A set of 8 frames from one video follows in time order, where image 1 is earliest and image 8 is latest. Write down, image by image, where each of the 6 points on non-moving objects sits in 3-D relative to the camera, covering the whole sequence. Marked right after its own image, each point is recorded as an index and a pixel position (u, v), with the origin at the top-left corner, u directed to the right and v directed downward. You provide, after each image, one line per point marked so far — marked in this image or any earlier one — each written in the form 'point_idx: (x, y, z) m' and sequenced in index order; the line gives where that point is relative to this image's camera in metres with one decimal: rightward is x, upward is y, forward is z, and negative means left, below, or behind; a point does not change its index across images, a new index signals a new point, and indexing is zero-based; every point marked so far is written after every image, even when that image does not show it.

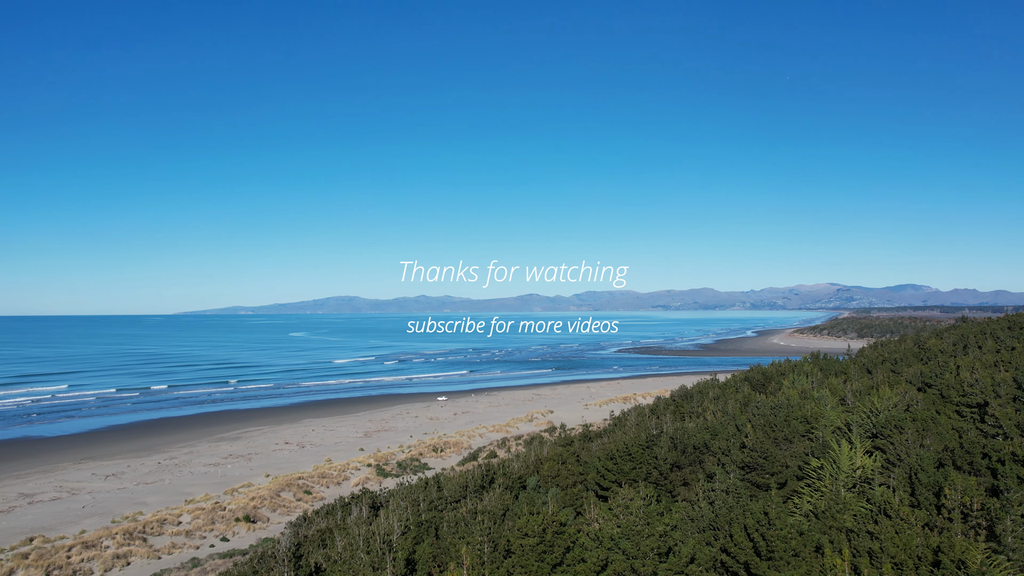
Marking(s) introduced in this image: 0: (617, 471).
0: (+2.3, -3.8, +11.1) m
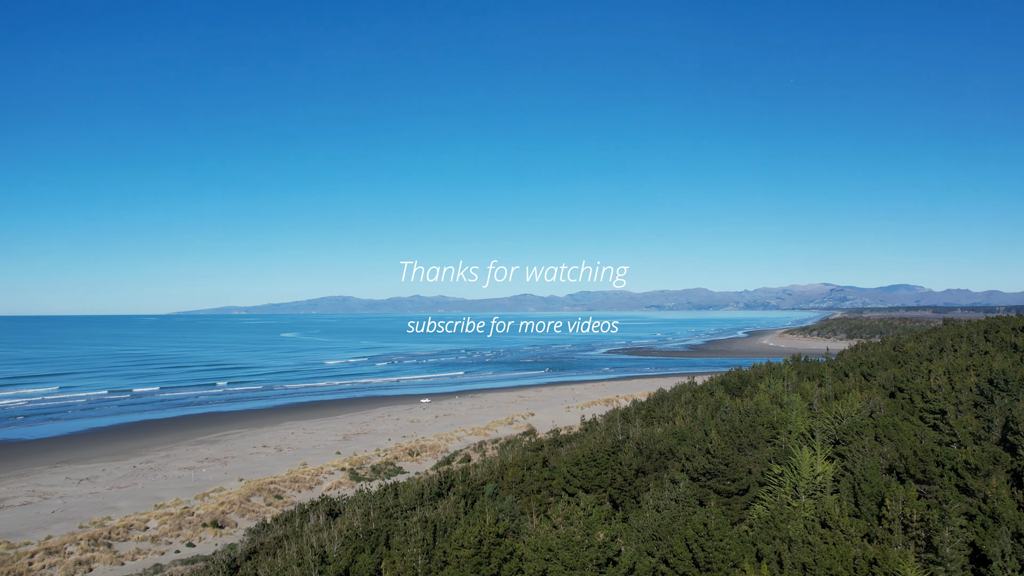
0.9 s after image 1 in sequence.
0: (+1.5, -3.9, +11.1) m
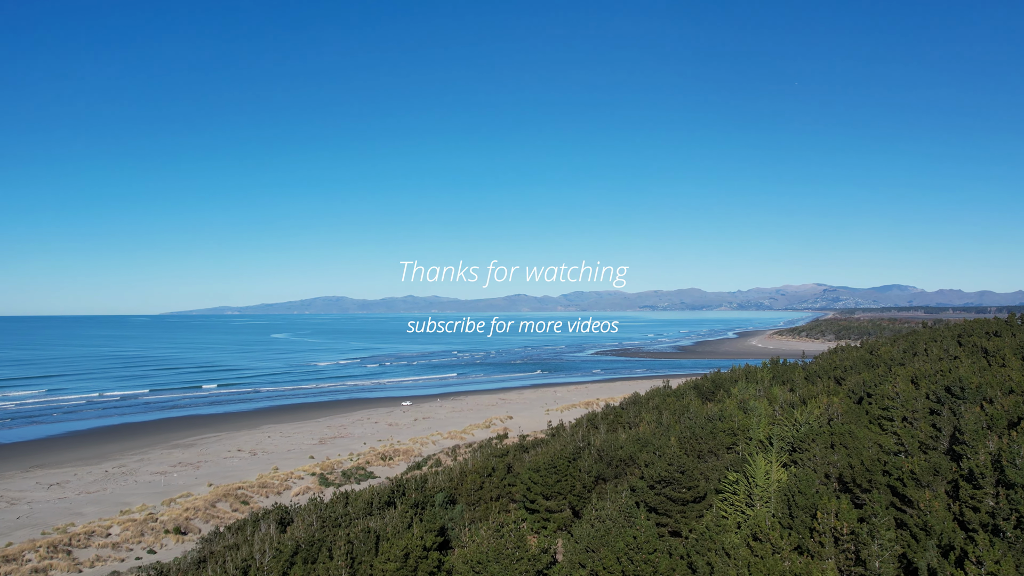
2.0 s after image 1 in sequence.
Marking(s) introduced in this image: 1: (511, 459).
0: (+0.7, -4.1, +11.1) m
1: (0.0, -4.3, +13.4) m
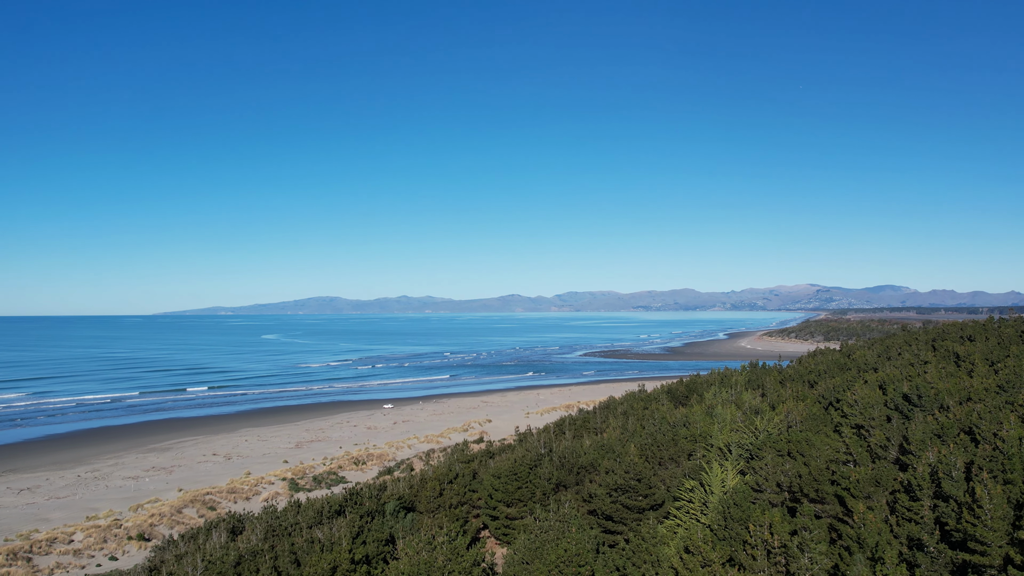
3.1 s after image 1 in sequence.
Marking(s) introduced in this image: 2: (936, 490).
0: (-0.2, -4.2, +11.1) m
1: (-0.9, -4.4, +13.4) m
2: (+5.7, -2.7, +7.1) m
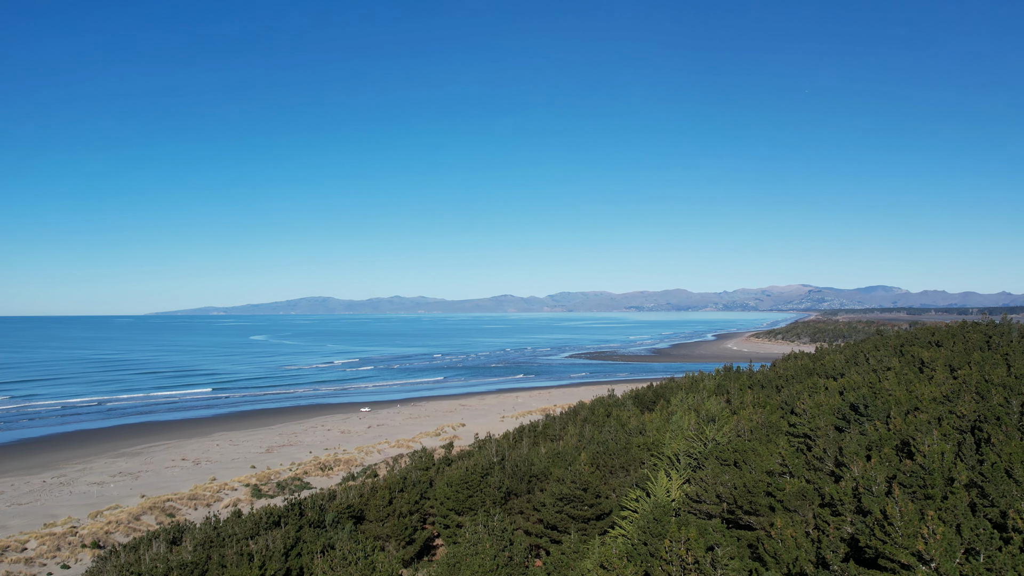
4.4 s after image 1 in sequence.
0: (-1.3, -4.4, +11.1) m
1: (-2.0, -4.6, +13.4) m
2: (+4.6, -2.9, +7.1) m
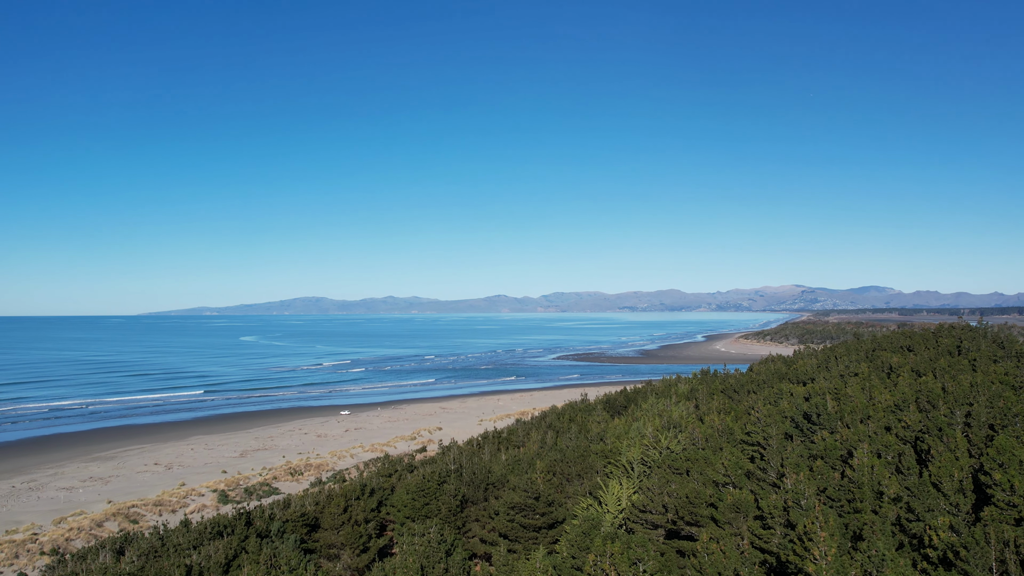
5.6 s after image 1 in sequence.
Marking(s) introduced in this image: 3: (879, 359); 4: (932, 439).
0: (-2.2, -4.6, +11.1) m
1: (-2.9, -4.8, +13.4) m
2: (+3.6, -3.1, +7.1) m
3: (+11.8, -2.3, +17.1) m
4: (+6.6, -2.4, +8.4) m
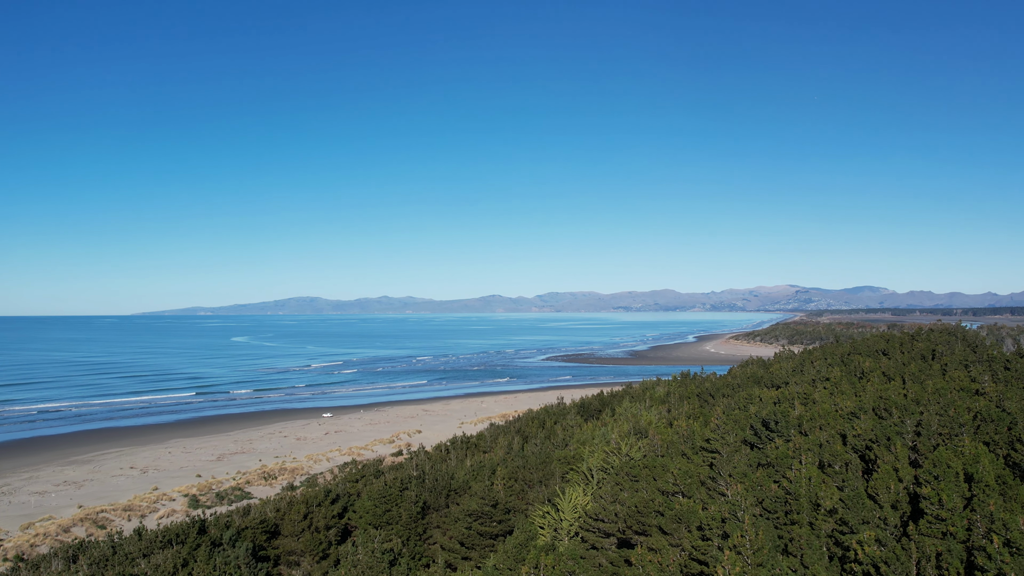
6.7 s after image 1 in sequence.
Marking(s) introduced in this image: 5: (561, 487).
0: (-3.1, -4.7, +11.1) m
1: (-3.8, -4.9, +13.3) m
2: (+2.8, -3.2, +7.1) m
3: (+10.9, -2.4, +17.1) m
4: (+5.7, -2.5, +8.4) m
5: (+1.0, -4.0, +10.9) m
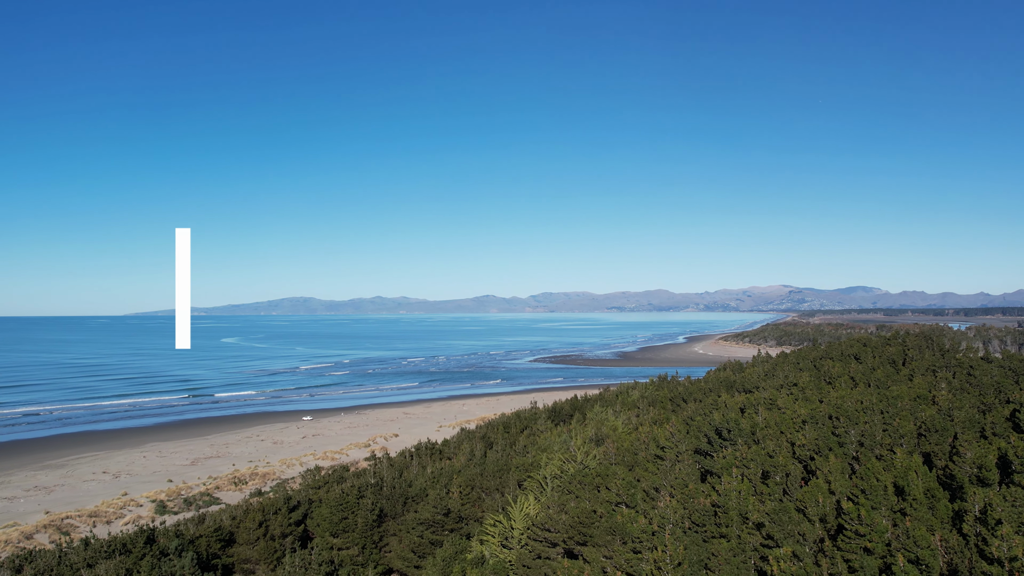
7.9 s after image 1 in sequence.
0: (-4.0, -4.9, +11.1) m
1: (-4.7, -5.1, +13.3) m
2: (+1.8, -3.4, +7.0) m
3: (+10.0, -2.5, +17.1) m
4: (+4.8, -2.7, +8.3) m
5: (+0.1, -4.2, +10.9) m
